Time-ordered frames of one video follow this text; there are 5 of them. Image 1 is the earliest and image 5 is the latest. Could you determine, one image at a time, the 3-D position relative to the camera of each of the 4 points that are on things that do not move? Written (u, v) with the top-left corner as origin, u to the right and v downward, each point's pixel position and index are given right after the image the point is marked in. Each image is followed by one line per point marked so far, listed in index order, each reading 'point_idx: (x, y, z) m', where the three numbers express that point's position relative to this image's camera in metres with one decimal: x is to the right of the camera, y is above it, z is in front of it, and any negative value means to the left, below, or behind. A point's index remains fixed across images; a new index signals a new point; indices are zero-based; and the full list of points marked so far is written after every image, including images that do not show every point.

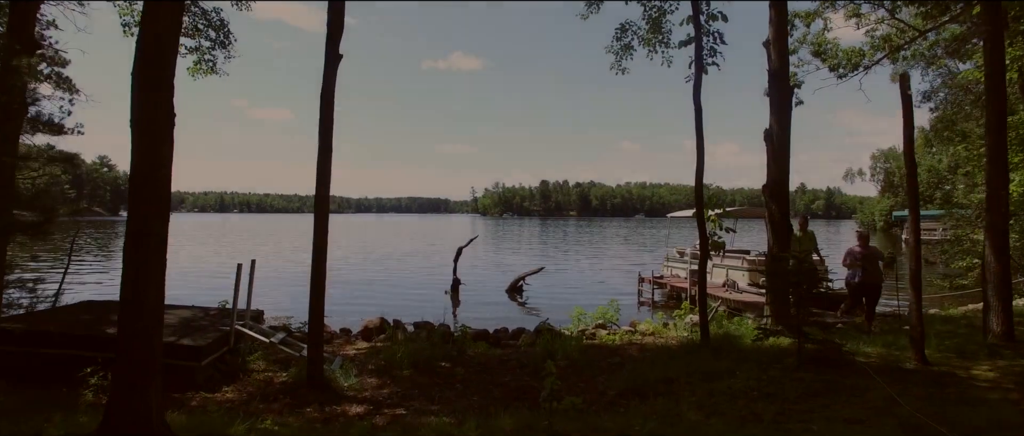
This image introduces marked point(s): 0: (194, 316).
0: (-2.6, -0.8, +4.7) m
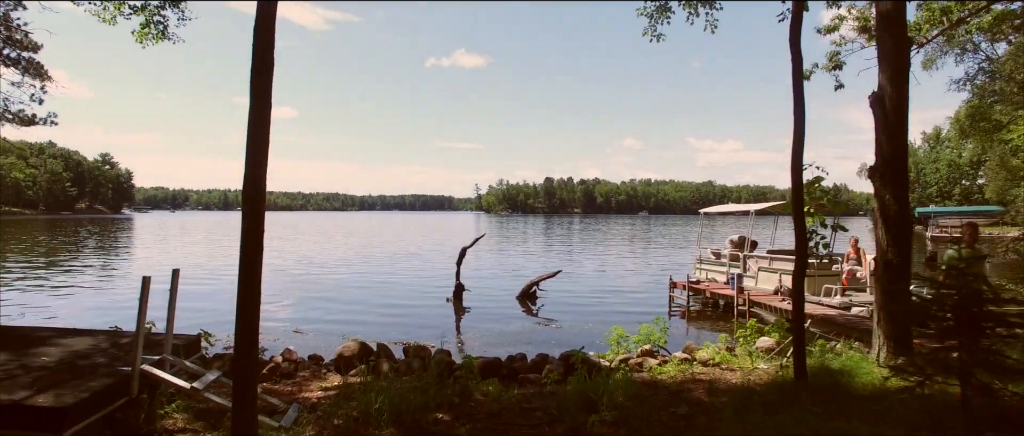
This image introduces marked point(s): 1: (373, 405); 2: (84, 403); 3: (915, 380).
0: (-2.4, -0.7, +3.4) m
1: (-0.8, -1.1, +3.3) m
2: (-1.9, -0.8, +2.7) m
3: (+2.2, -0.9, +3.3) m
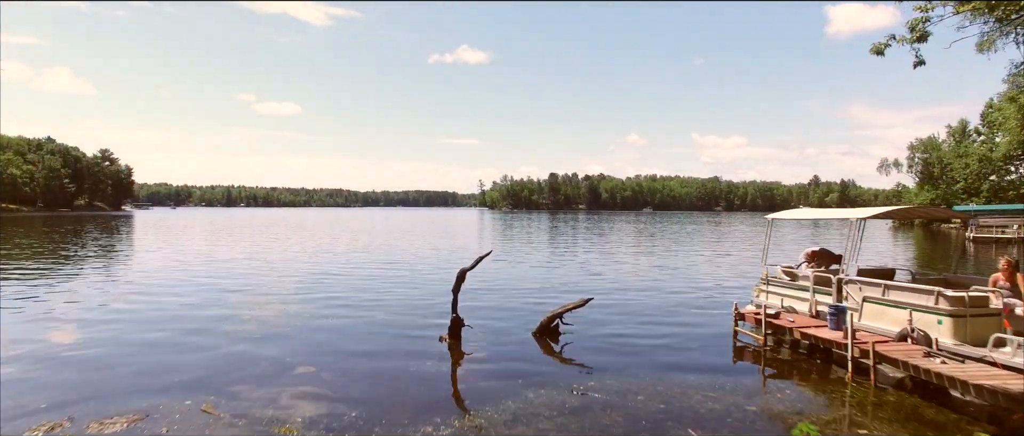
0: (-2.3, -0.9, +1.1) m
1: (-0.6, -1.2, +1.1) m
2: (-1.8, -1.0, +0.4) m
3: (+2.4, -1.0, +1.0) m
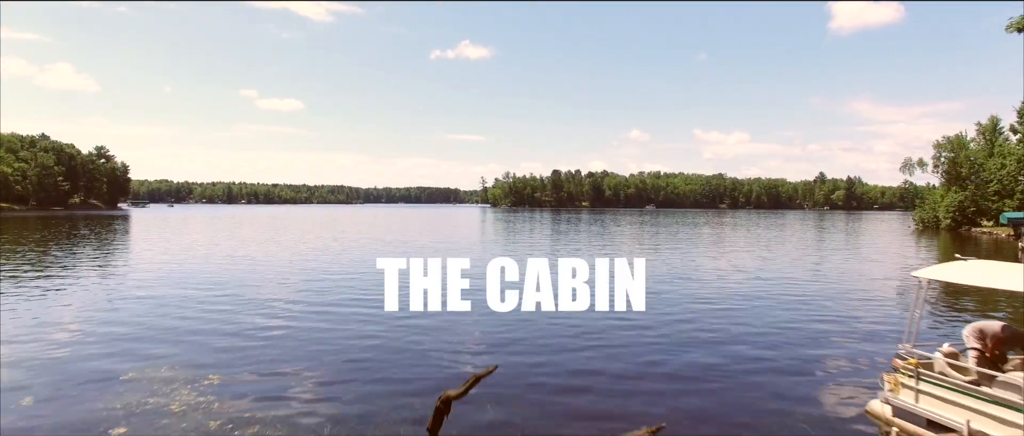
0: (-2.2, -1.5, -1.7) m
1: (-0.5, -1.8, -1.7) m
2: (-1.7, -1.6, -2.4) m
3: (+2.5, -1.6, -1.8) m
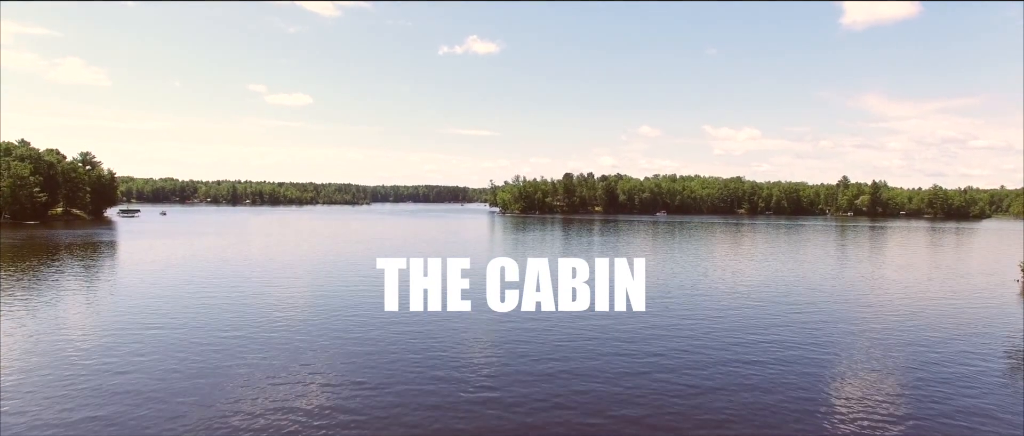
0: (-1.9, -6.0, -12.0) m
1: (-0.3, -6.3, -12.1) m
2: (-1.5, -6.1, -12.7) m
3: (+2.7, -6.2, -12.2) m
